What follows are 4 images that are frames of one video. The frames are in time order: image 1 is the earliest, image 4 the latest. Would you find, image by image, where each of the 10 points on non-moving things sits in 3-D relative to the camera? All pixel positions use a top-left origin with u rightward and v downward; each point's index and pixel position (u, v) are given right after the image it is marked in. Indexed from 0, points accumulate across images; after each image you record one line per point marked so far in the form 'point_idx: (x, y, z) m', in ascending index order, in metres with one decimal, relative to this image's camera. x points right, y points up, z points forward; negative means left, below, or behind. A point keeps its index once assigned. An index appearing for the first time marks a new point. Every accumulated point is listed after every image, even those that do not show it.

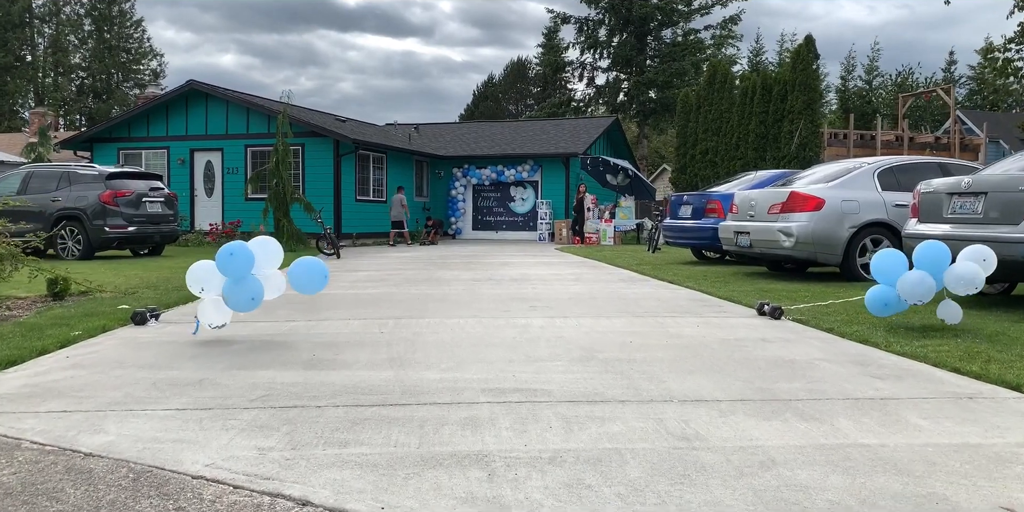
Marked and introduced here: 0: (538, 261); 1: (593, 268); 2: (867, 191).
0: (+0.5, -0.1, +13.1) m
1: (+1.2, -0.2, +11.1) m
2: (+4.0, +0.7, +8.5) m
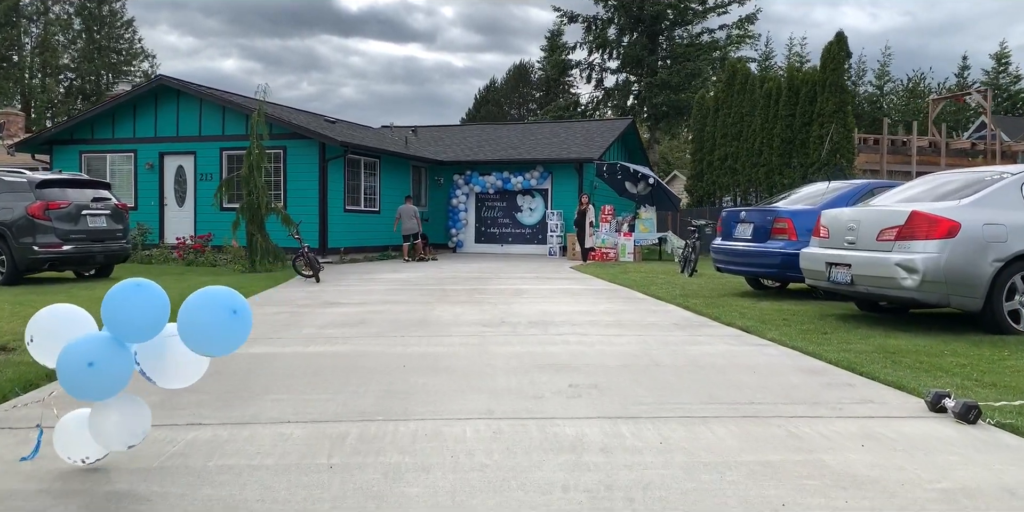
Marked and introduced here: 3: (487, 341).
0: (+0.6, -0.5, +10.9) m
1: (+1.4, -0.5, +8.9) m
2: (+4.2, +0.4, +6.3) m
3: (-0.2, -0.7, +6.2) m
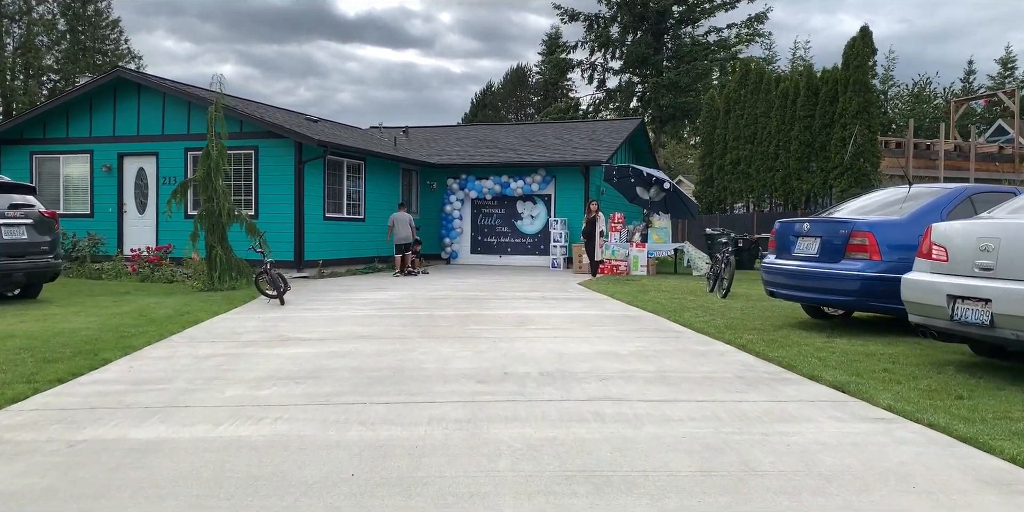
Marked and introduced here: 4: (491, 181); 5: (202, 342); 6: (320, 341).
0: (+0.7, -0.7, +9.0) m
1: (+1.4, -0.8, +7.0) m
2: (+4.2, +0.2, +4.4) m
3: (-0.2, -0.9, +4.3) m
4: (-0.5, +1.9, +18.9) m
5: (-2.8, -0.8, +7.0) m
6: (-1.8, -0.8, +6.9) m
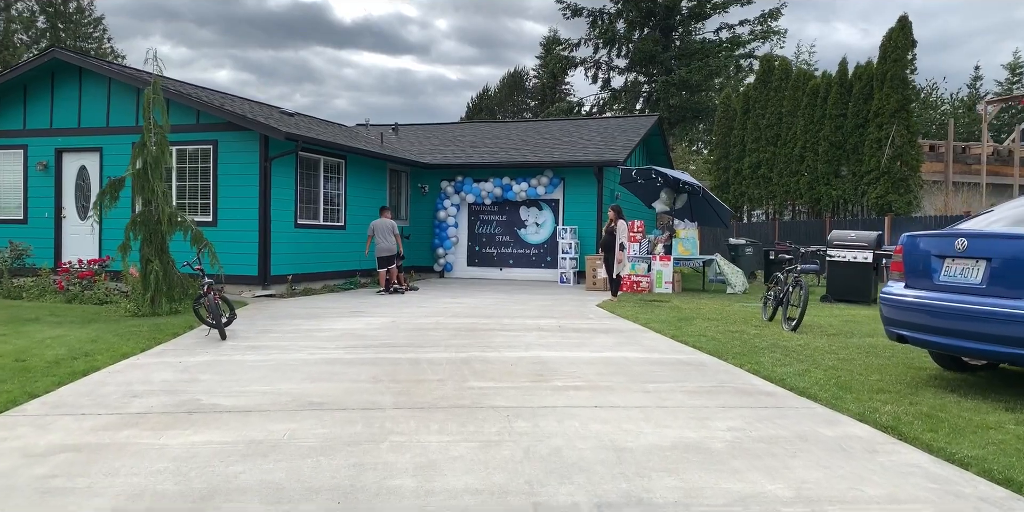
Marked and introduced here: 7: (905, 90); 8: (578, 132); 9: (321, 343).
0: (+0.8, -0.9, +6.7) m
1: (+1.6, -0.9, +4.7) m
2: (+4.4, 0.0, +2.1) m
3: (0.0, -1.0, +1.9) m
4: (-0.5, +1.6, +16.5) m
5: (-2.7, -1.0, +4.6) m
6: (-1.6, -1.0, +4.6) m
7: (+10.0, +4.2, +19.2) m
8: (+1.6, +3.0, +18.5) m
9: (-1.9, -0.9, +7.5) m
